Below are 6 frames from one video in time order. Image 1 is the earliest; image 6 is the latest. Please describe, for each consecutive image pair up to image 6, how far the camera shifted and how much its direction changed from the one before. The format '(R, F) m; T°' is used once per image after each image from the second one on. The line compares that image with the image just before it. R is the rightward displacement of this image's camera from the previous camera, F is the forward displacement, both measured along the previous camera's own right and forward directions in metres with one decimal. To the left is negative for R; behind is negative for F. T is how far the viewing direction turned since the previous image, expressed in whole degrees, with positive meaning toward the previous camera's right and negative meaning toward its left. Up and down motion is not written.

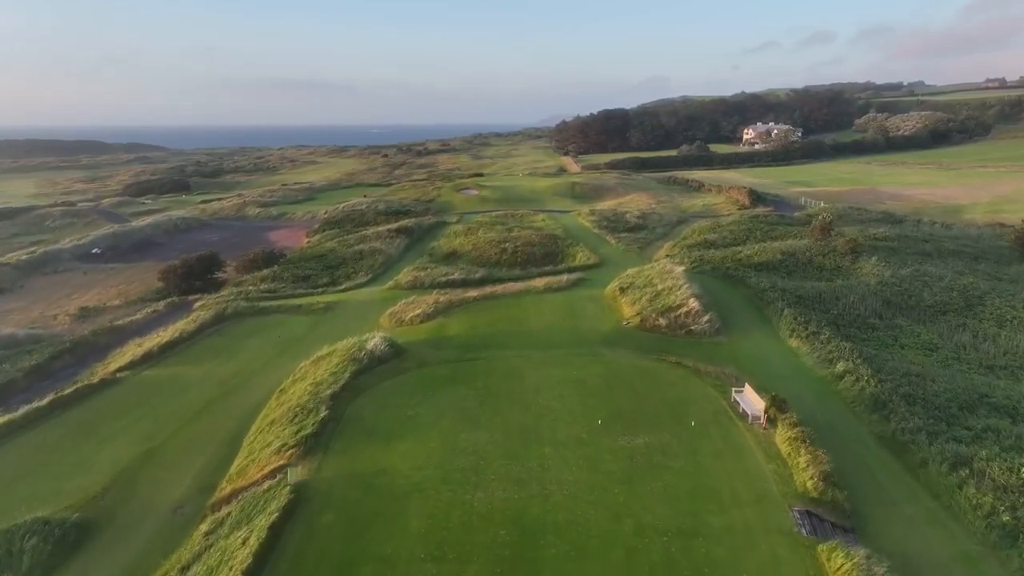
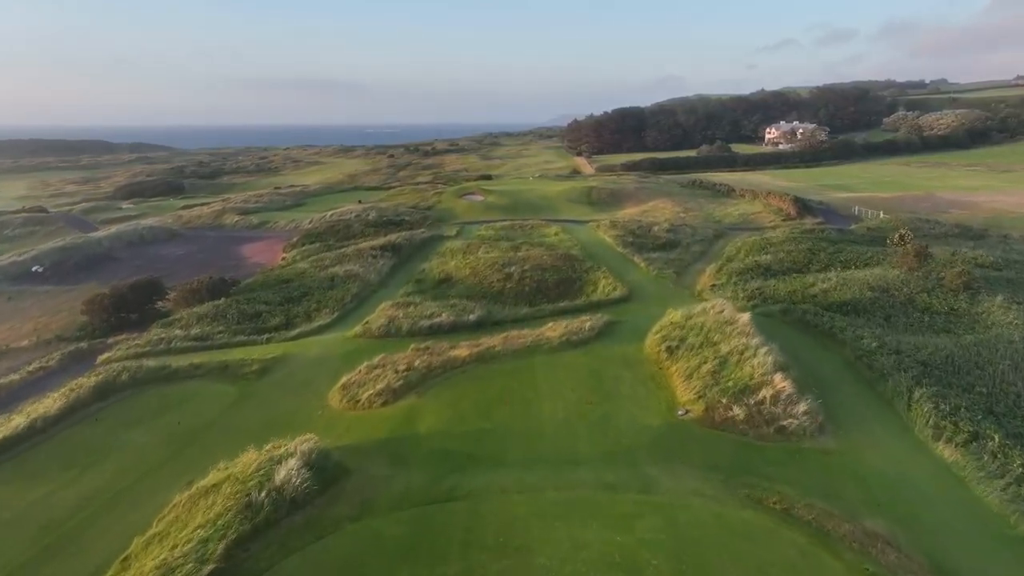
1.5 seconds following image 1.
(+0.2, +7.5) m; -1°
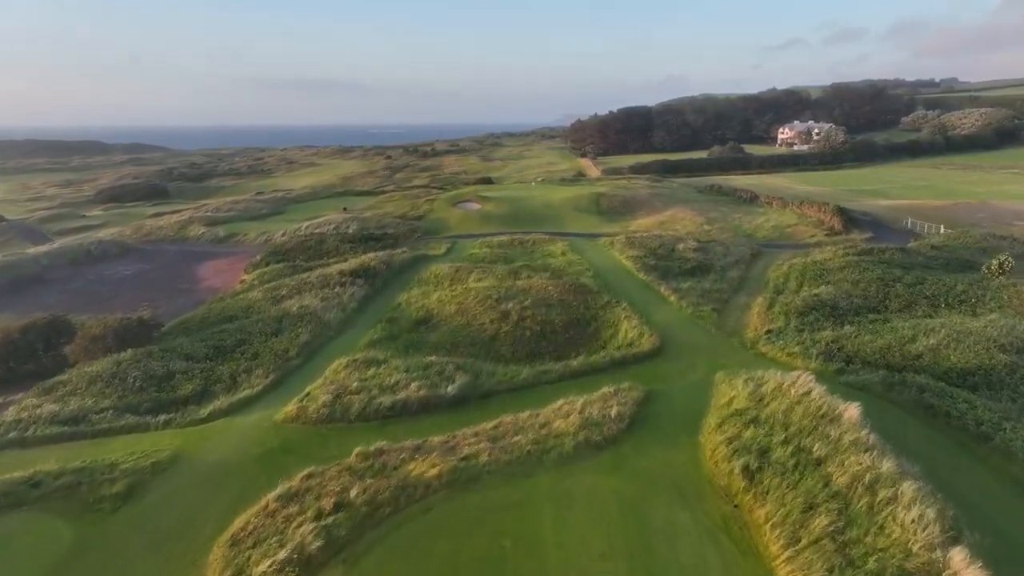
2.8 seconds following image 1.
(+0.2, +6.8) m; 0°
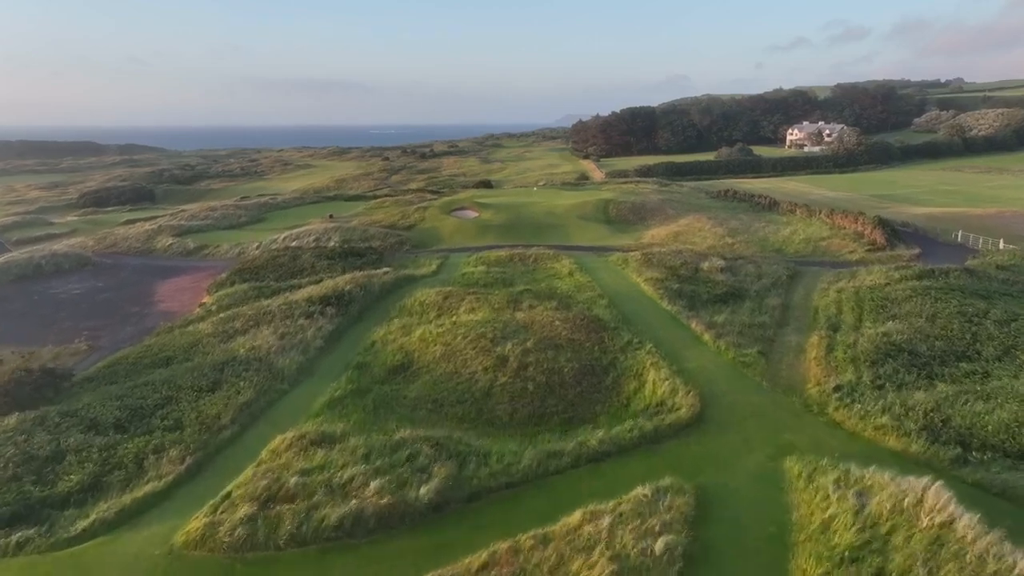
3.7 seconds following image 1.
(0.0, +5.0) m; 0°
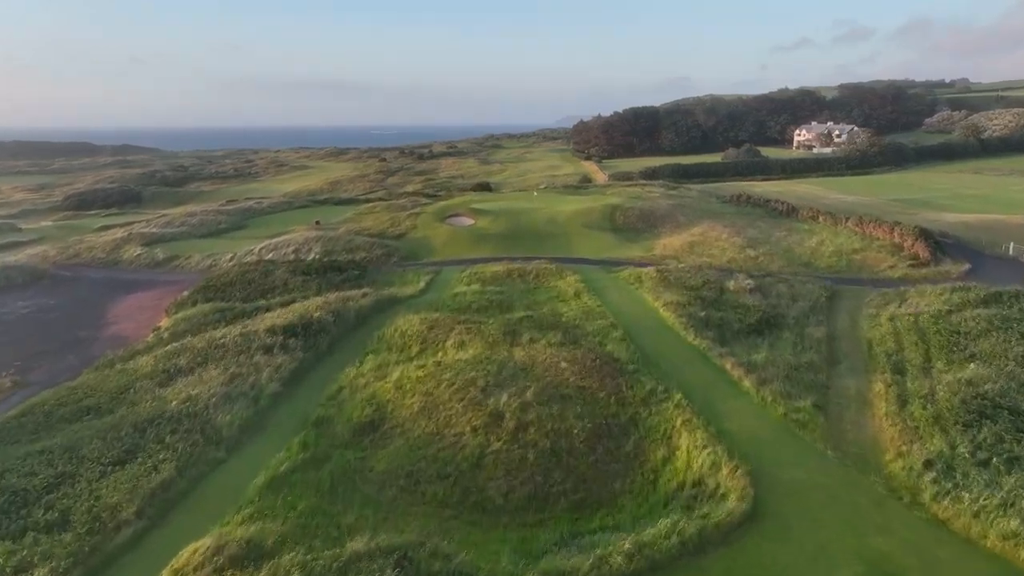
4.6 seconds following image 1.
(+0.1, +4.2) m; 0°
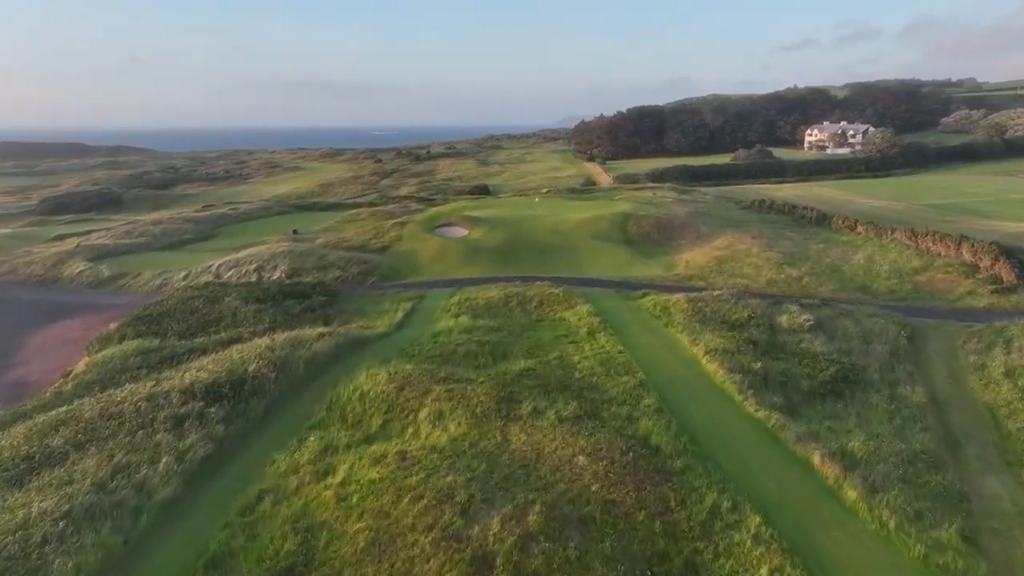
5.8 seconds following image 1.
(+0.1, +5.9) m; 0°
